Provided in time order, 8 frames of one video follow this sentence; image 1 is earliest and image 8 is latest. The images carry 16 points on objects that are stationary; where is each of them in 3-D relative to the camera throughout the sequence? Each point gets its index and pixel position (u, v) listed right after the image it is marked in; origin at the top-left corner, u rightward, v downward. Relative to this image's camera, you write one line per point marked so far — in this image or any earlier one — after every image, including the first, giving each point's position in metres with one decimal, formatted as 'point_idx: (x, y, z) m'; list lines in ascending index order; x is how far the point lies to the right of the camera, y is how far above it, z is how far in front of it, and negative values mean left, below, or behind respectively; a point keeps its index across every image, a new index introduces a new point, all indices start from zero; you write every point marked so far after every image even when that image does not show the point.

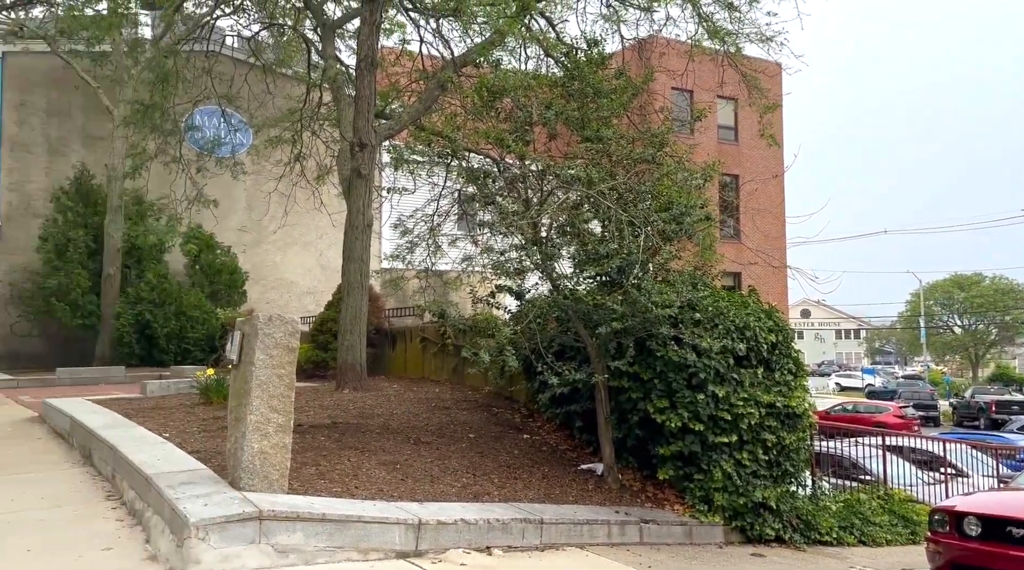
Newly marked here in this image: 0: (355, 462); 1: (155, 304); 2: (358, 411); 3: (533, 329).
0: (-1.3, -1.4, +7.3) m
1: (-7.7, -0.4, +20.0) m
2: (-1.6, -1.4, +9.6) m
3: (+0.2, -0.4, +8.2) m
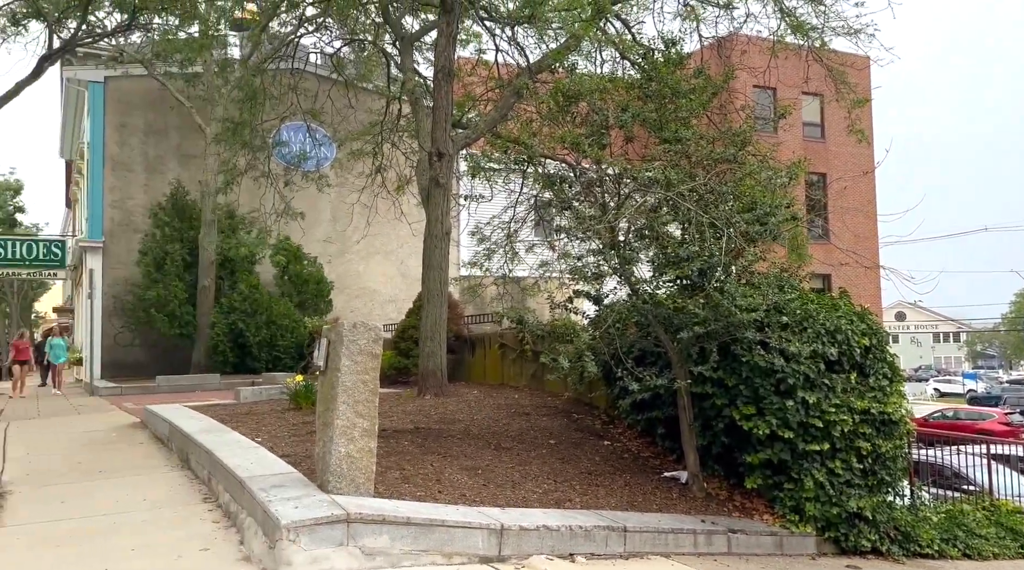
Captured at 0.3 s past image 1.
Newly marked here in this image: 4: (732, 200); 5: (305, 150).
0: (-0.6, -1.5, +7.3) m
1: (-6.0, -0.6, +20.5) m
2: (-0.7, -1.4, +9.7) m
3: (+0.9, -0.4, +8.1) m
4: (+2.0, +0.8, +8.1) m
5: (-3.1, +2.0, +13.5) m
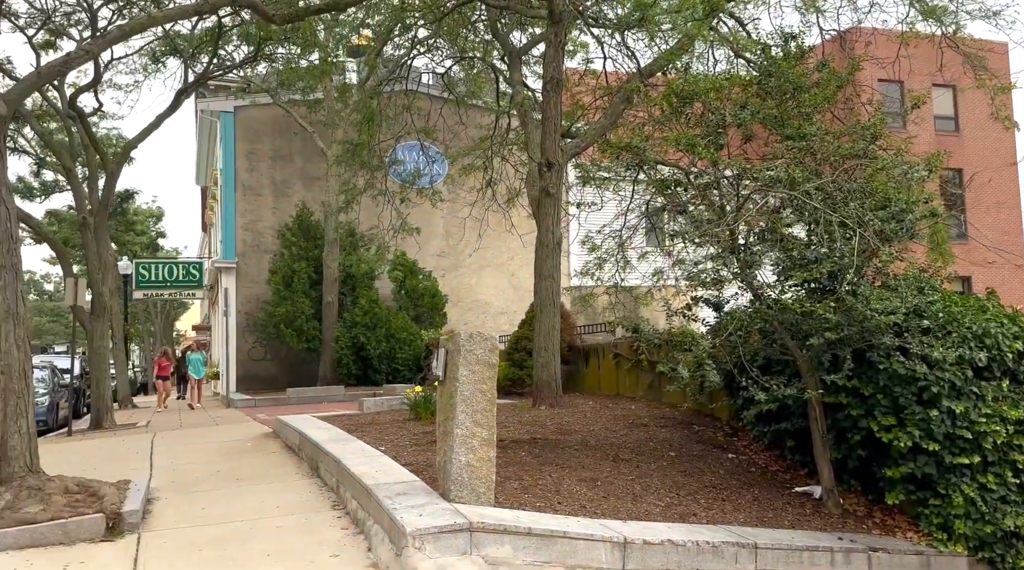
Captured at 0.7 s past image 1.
0: (+0.4, -1.6, +7.2) m
1: (-3.4, -1.0, +21.0) m
2: (+0.5, -1.5, +9.5) m
3: (+1.9, -0.5, +7.8) m
4: (+3.0, +0.8, +7.7) m
5: (-1.5, +1.8, +13.7) m
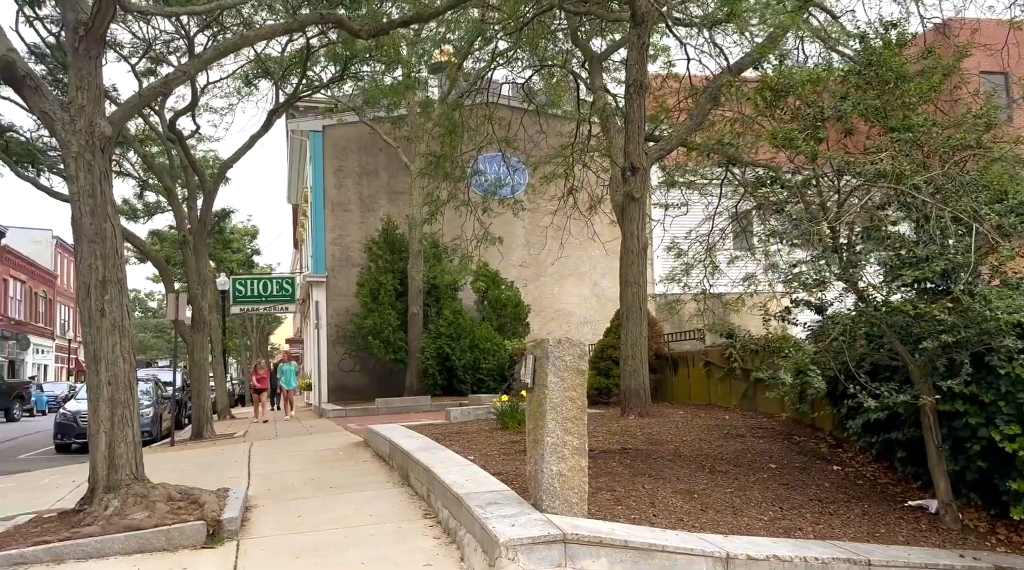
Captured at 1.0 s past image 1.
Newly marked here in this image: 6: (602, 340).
0: (+1.1, -1.6, +7.0) m
1: (-1.4, -1.2, +21.0) m
2: (+1.4, -1.6, +9.3) m
3: (+2.7, -0.5, +7.4) m
4: (+3.8, +0.7, +7.3) m
5: (-0.2, +1.7, +13.7) m
6: (+1.6, -1.0, +15.9) m
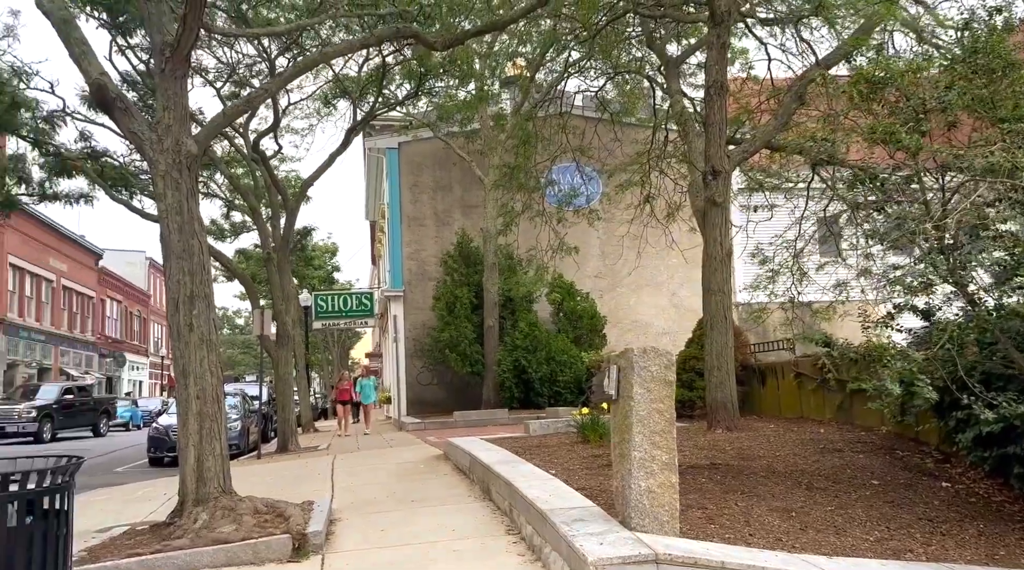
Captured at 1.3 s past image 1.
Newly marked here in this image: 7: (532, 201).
0: (+1.7, -1.7, +6.7) m
1: (+0.4, -1.5, +20.9) m
2: (+2.2, -1.7, +9.0) m
3: (+3.3, -0.6, +7.0) m
4: (+4.4, +0.7, +6.8) m
5: (+1.0, +1.5, +13.5) m
6: (+3.0, -1.2, +15.5) m
7: (+0.3, +1.2, +12.9) m
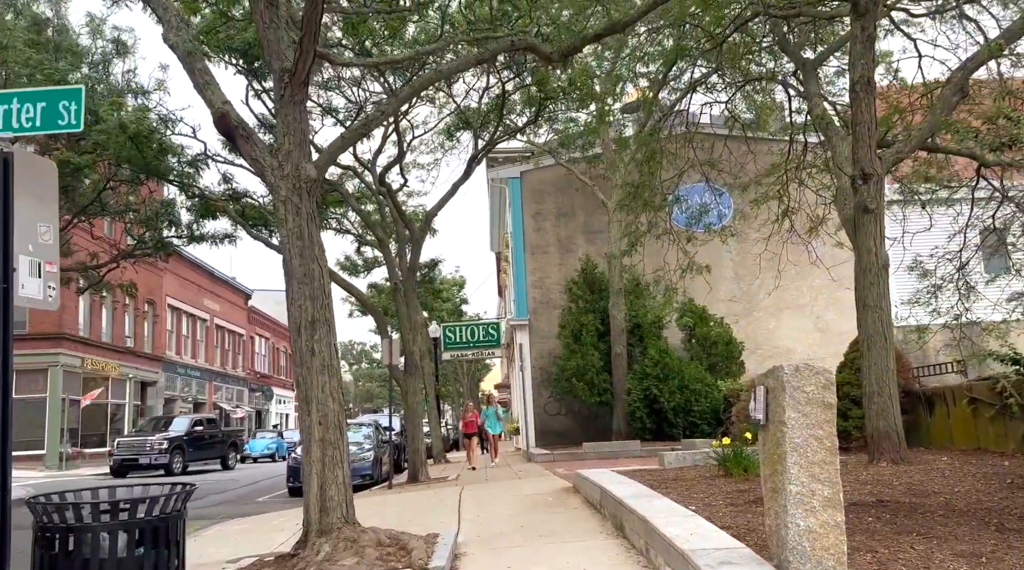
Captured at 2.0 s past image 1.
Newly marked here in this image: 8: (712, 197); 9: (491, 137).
0: (+2.6, -1.8, +5.9) m
1: (+3.4, -2.1, +20.2) m
2: (+3.5, -1.8, +8.1) m
3: (+4.3, -0.6, +6.0) m
4: (+5.2, +0.7, +5.7) m
5: (+2.8, +1.2, +12.9) m
6: (+5.1, -1.5, +14.5) m
7: (+2.1, +0.9, +12.4) m
8: (+2.9, +1.3, +12.8) m
9: (-0.4, +2.9, +17.2) m
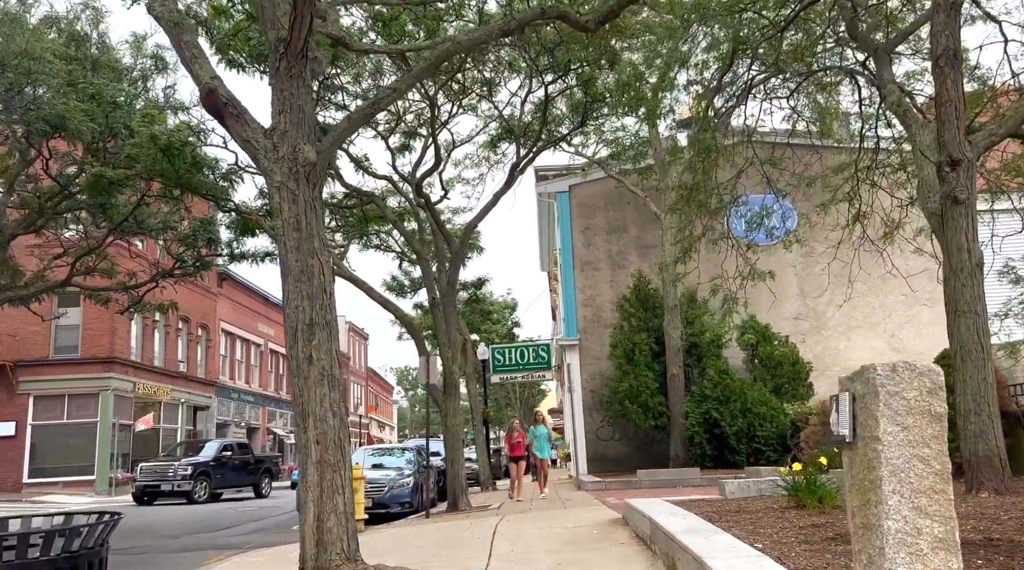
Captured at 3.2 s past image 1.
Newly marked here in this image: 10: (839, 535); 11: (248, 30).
0: (+2.8, -1.7, +4.8) m
1: (+4.5, -2.5, +18.9) m
2: (+3.8, -1.8, +6.9) m
3: (+4.4, -0.6, +4.8) m
4: (+5.4, +0.8, +4.5) m
5: (+3.4, +1.0, +11.8) m
6: (+5.8, -1.7, +13.2) m
7: (+2.6, +0.7, +11.4) m
8: (+3.5, +1.1, +11.8) m
9: (+0.4, +2.6, +16.4) m
10: (+2.4, -1.8, +6.4) m
11: (-3.8, +3.6, +12.7) m
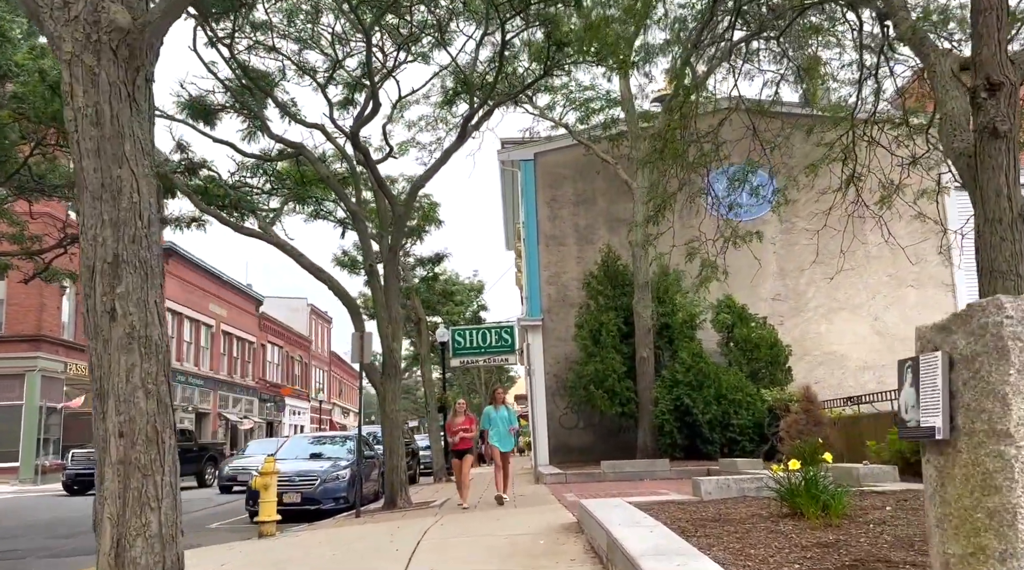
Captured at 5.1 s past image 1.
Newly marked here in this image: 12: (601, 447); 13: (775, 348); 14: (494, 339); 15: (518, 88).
0: (+2.4, -1.4, +3.3) m
1: (+3.6, -2.0, +17.5) m
2: (+3.3, -1.5, +5.4) m
3: (+4.0, -0.3, +3.4) m
4: (+5.0, +1.0, +3.0) m
5: (+2.8, +1.4, +10.3) m
6: (+5.1, -1.3, +11.8) m
7: (+2.0, +1.1, +9.8) m
8: (+2.9, +1.5, +10.2) m
9: (-0.3, +3.0, +14.8) m
10: (+1.9, -1.5, +4.9) m
11: (-4.4, +4.1, +10.9) m
12: (+1.9, -3.5, +19.2) m
13: (+5.4, -1.3, +18.4) m
14: (-0.5, -1.1, +19.4) m
15: (+0.1, +3.2, +15.0) m
